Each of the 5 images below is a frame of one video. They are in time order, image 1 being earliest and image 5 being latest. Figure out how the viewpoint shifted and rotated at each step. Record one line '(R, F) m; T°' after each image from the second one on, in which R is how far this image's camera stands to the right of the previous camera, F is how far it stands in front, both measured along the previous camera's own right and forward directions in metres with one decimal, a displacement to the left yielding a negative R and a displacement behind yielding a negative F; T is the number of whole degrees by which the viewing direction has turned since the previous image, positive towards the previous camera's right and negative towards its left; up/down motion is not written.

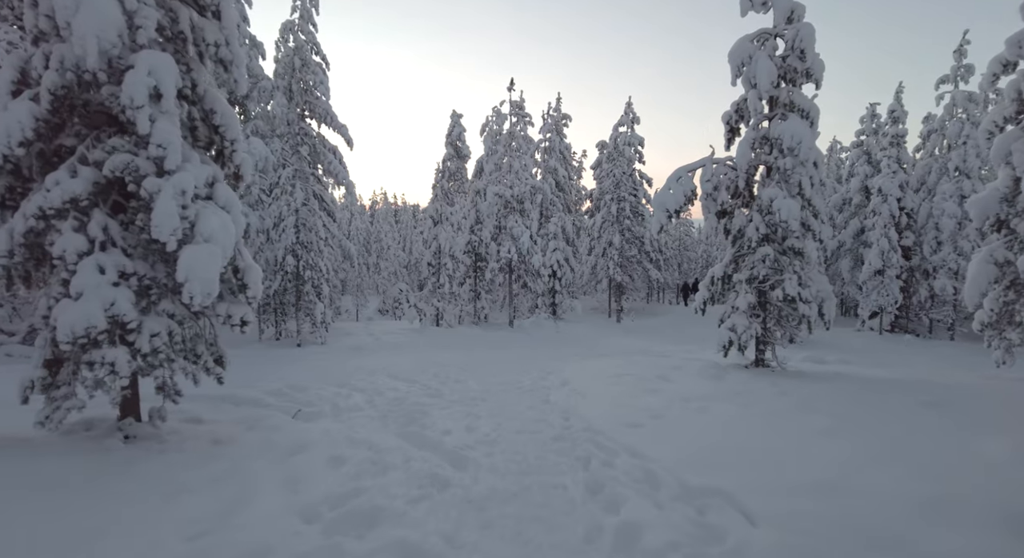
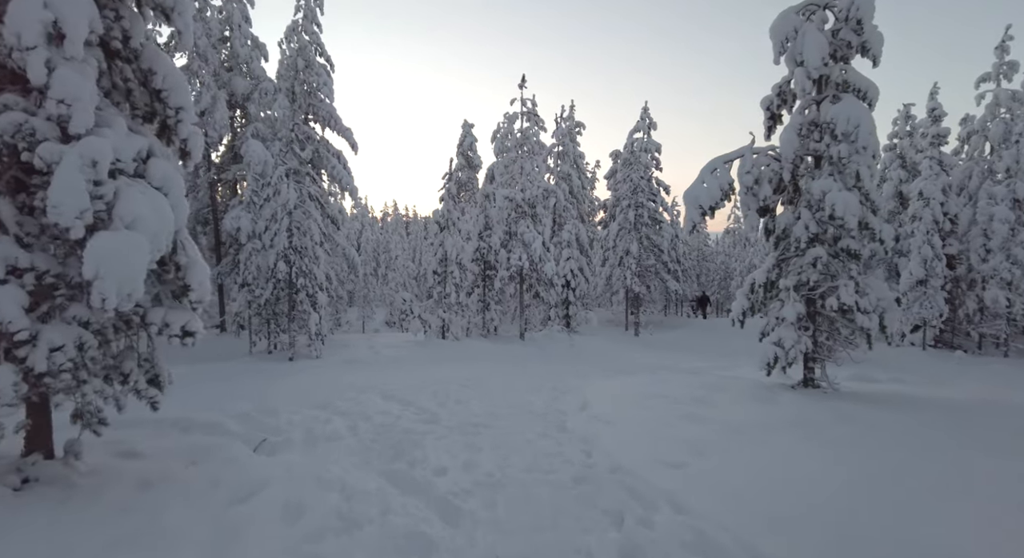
(0.0, +1.8) m; -1°
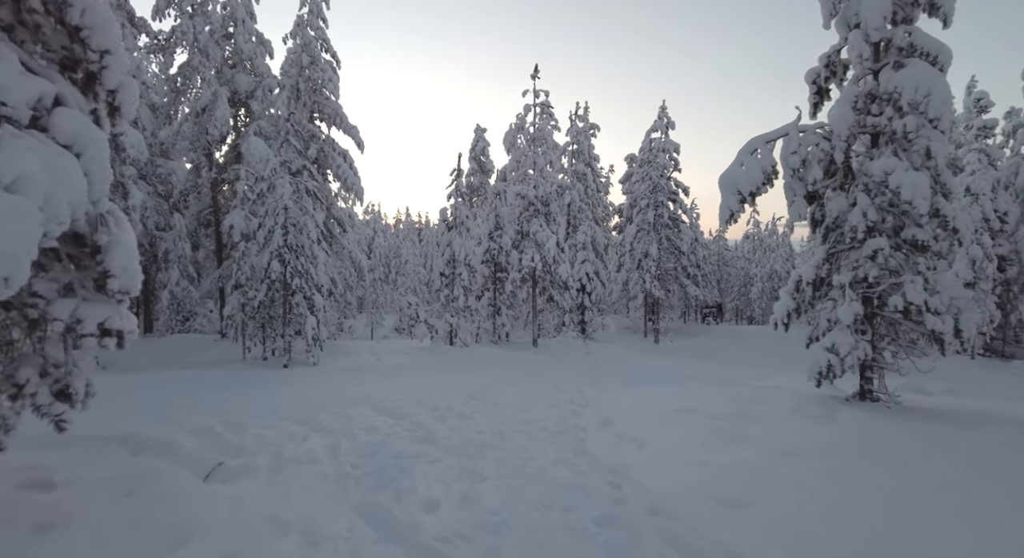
(+0.1, +1.5) m; -1°
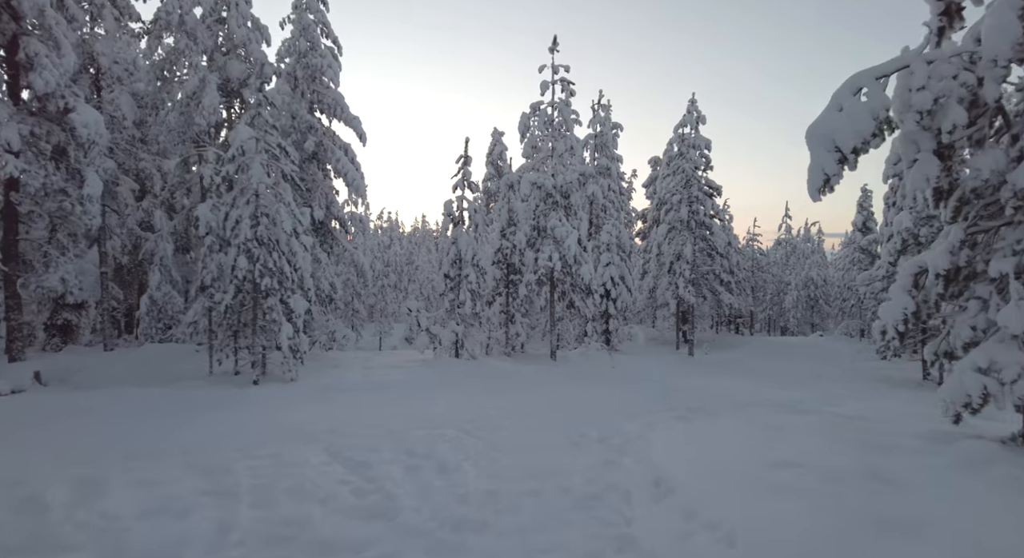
(+0.2, +3.2) m; -2°
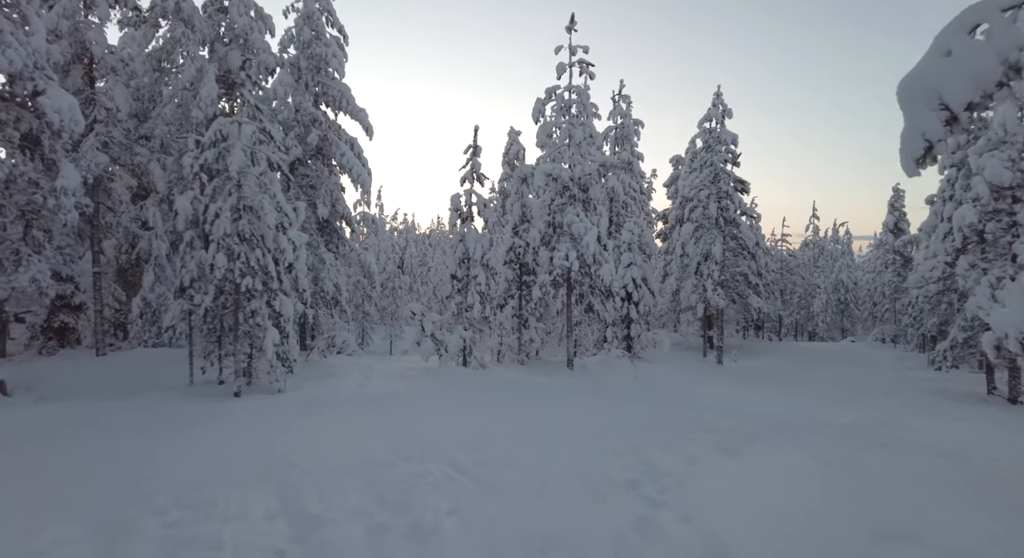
(+0.2, +1.8) m; -2°
